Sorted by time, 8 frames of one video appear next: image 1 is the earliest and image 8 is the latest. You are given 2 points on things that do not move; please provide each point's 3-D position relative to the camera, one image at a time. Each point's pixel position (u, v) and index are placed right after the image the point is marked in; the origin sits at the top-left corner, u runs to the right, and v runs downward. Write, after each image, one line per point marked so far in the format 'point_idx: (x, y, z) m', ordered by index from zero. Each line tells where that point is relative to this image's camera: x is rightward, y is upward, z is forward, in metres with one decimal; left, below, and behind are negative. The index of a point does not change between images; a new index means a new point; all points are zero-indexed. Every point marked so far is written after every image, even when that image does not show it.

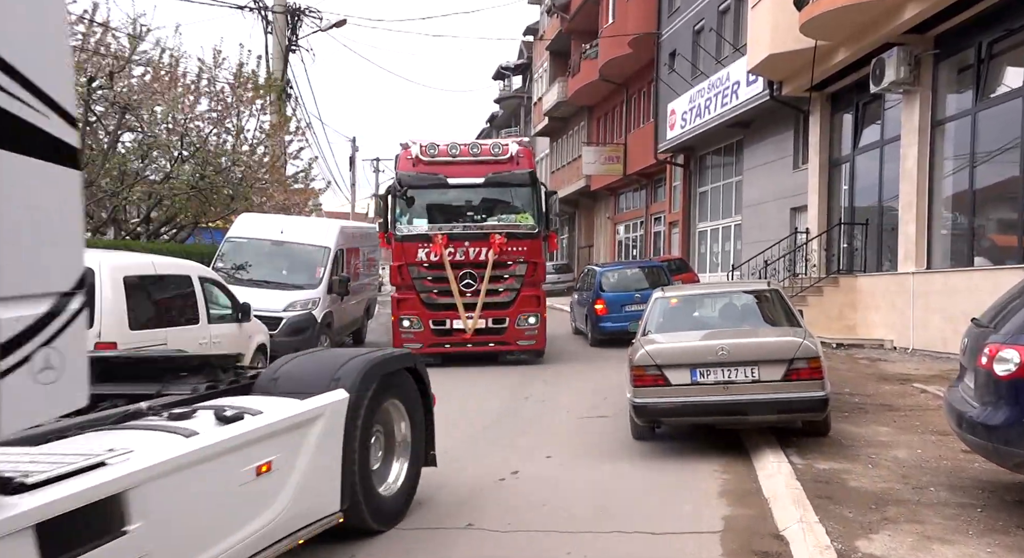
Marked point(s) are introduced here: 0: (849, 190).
0: (+6.7, +1.8, +18.1) m
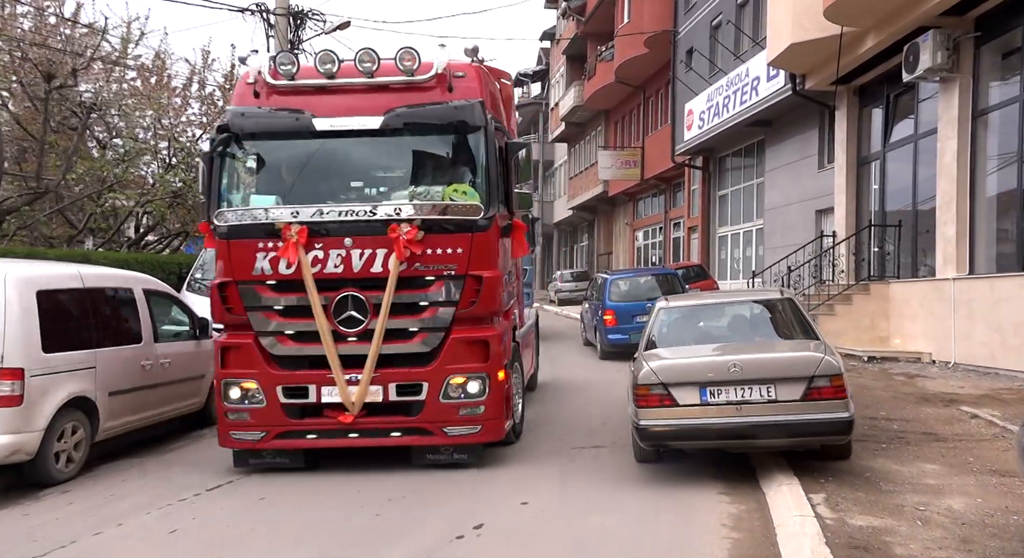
0: (+6.7, +1.6, +16.7) m
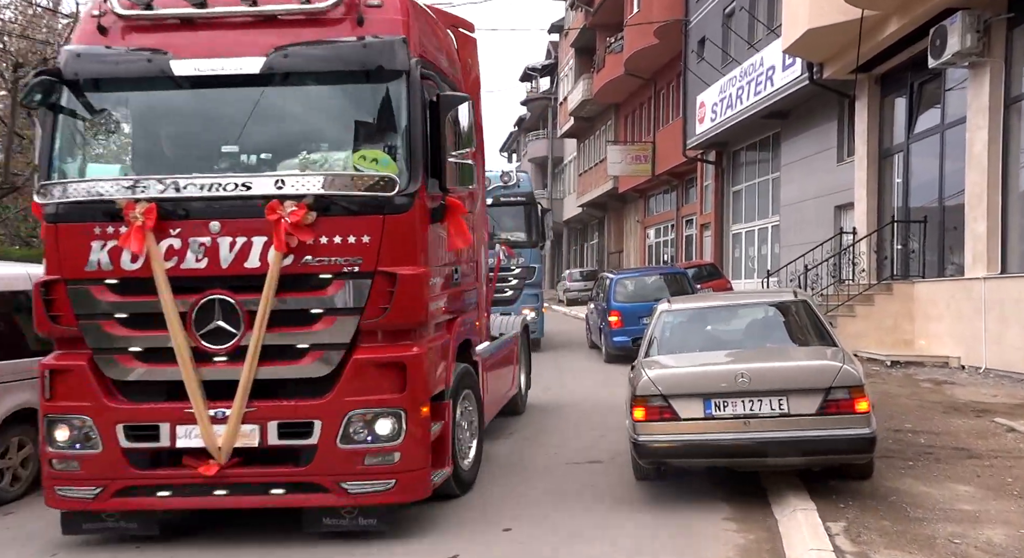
0: (+6.8, +1.6, +15.8) m
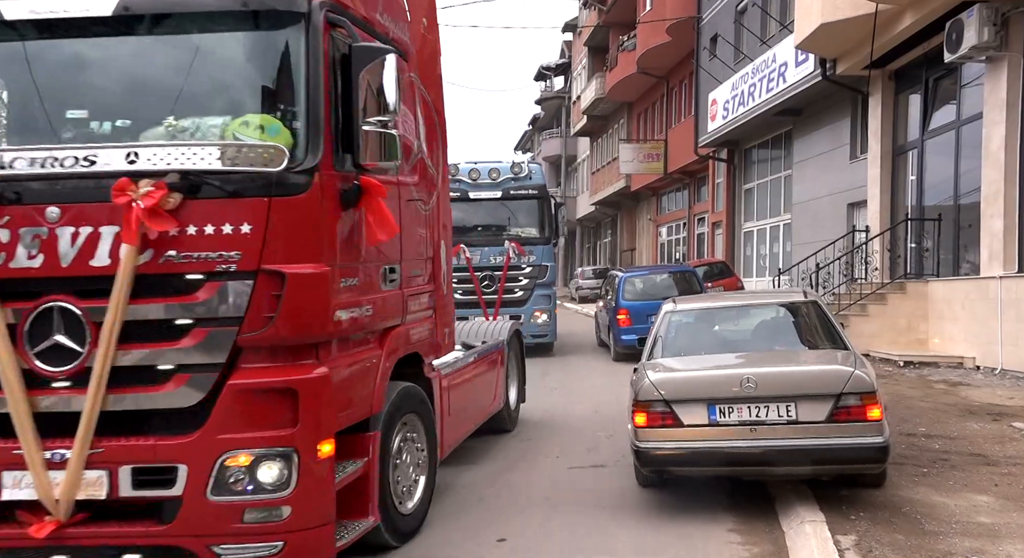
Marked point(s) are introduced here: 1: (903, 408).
0: (+6.9, +1.7, +15.6) m
1: (+4.4, -1.5, +10.2) m
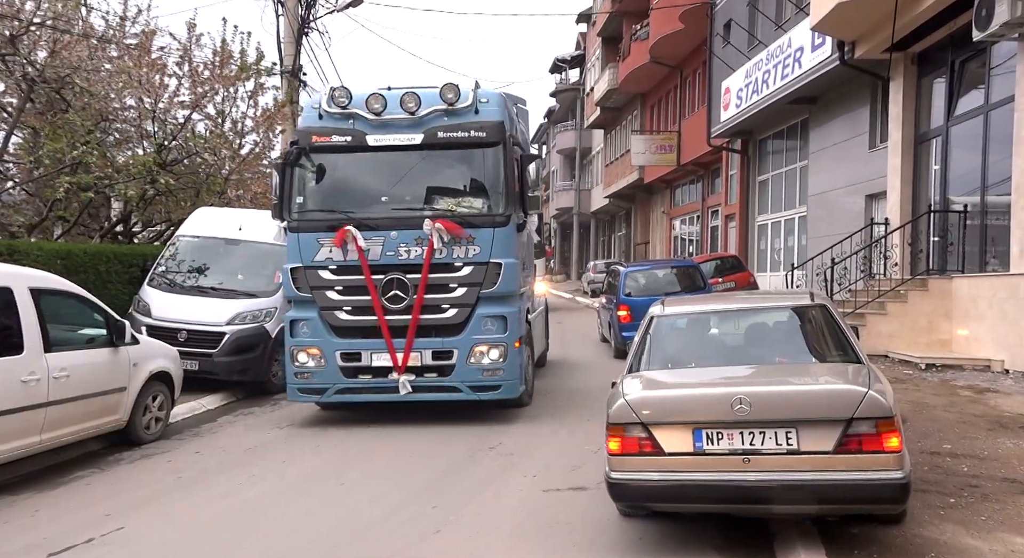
0: (+6.8, +1.7, +14.6) m
1: (+4.2, -1.5, +9.3) m
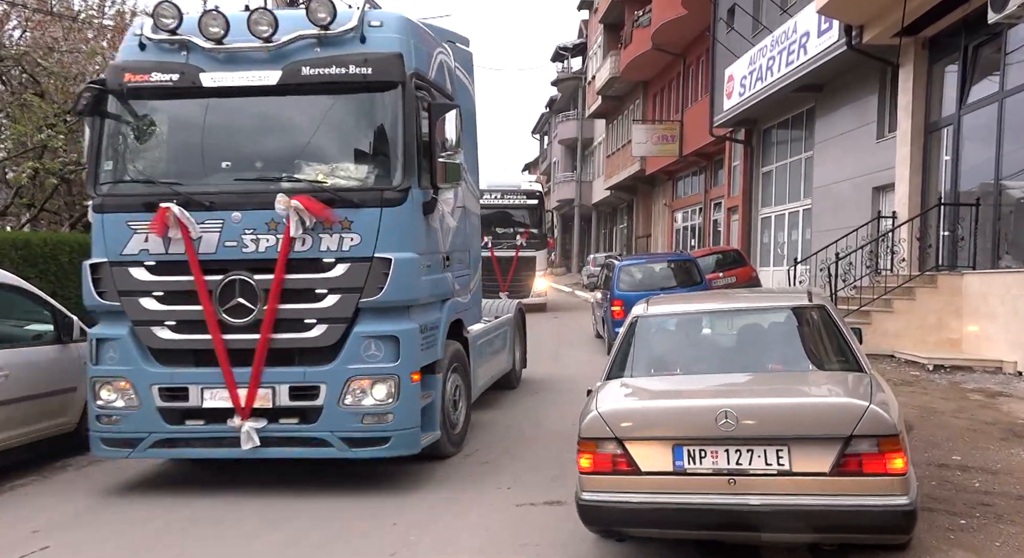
0: (+6.7, +1.8, +13.9) m
1: (+4.0, -1.4, +8.7) m
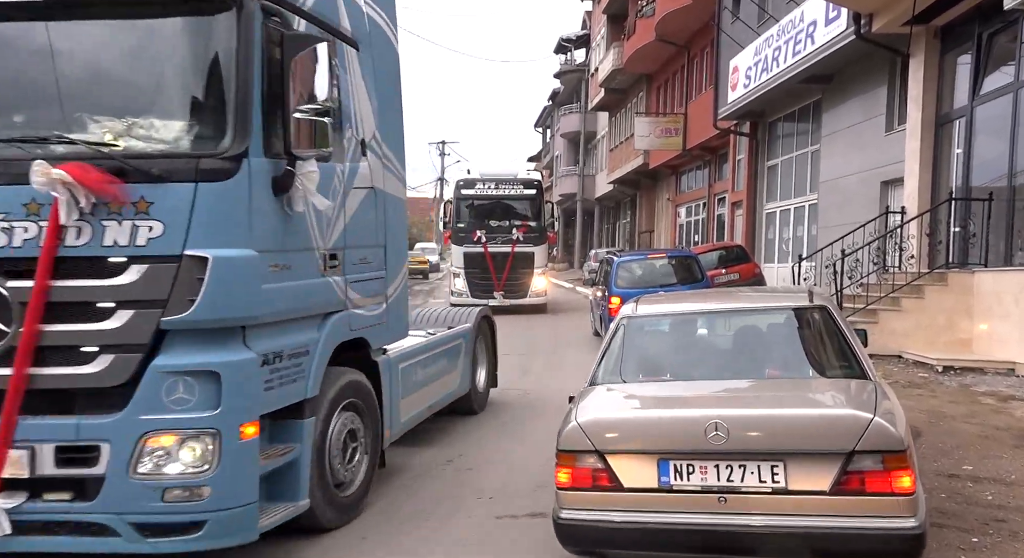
0: (+6.6, +1.8, +13.4) m
1: (+3.9, -1.4, +8.2) m
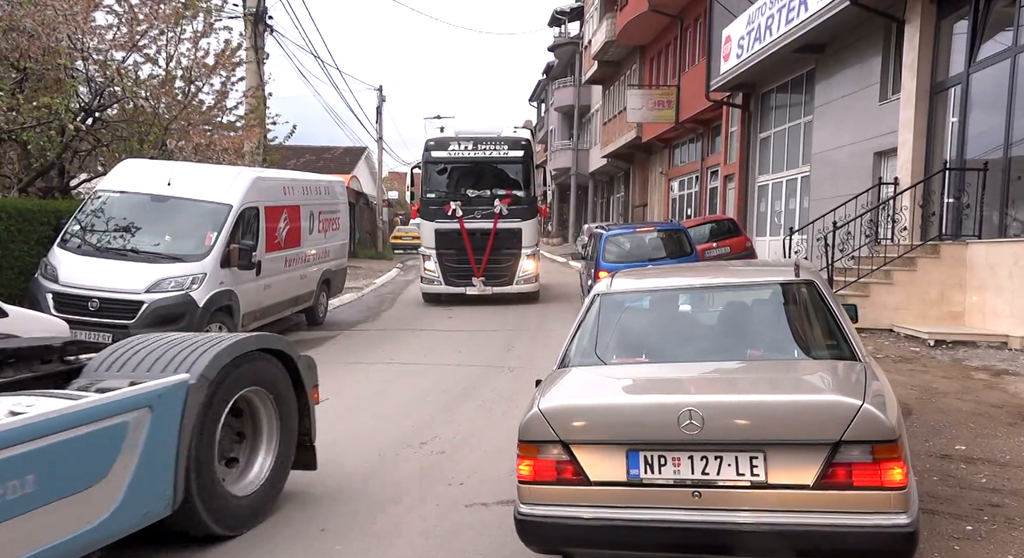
0: (+6.3, +2.2, +13.0) m
1: (+3.6, -1.2, +7.9) m
